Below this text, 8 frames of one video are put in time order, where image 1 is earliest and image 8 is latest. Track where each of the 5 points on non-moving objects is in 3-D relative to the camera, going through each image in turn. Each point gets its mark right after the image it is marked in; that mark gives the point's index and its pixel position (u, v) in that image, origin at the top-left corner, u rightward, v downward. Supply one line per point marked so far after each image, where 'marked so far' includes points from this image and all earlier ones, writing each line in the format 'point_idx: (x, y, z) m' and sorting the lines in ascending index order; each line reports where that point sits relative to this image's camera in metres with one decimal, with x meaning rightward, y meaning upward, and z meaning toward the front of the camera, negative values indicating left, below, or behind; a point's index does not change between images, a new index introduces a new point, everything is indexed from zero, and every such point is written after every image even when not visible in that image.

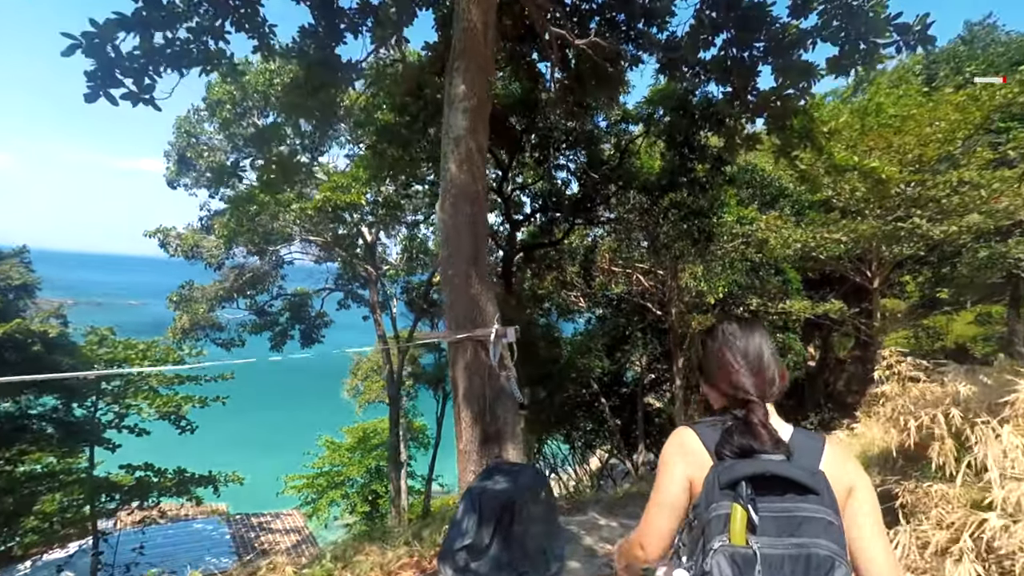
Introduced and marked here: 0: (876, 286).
0: (+5.4, 0.0, +9.2) m
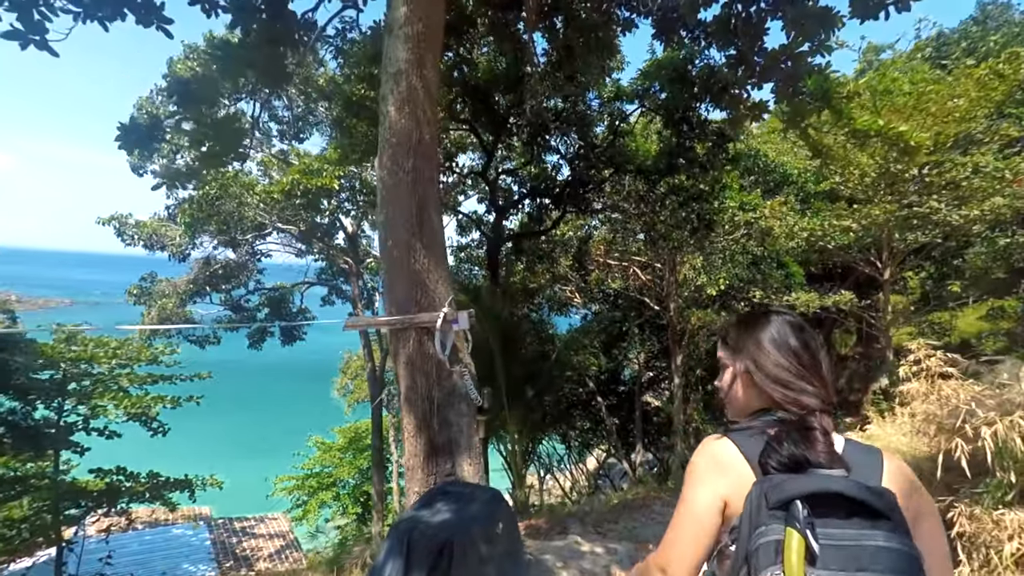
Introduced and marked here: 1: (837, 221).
0: (+5.2, +0.2, +8.7) m
1: (+4.2, +0.9, +8.0) m
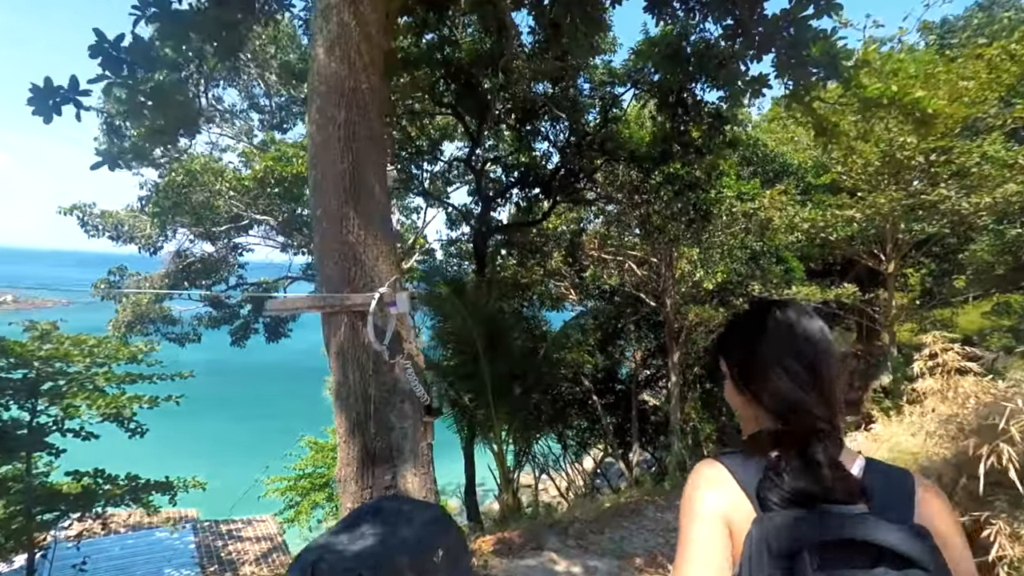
0: (+5.1, +0.2, +8.4) m
1: (+4.0, +0.9, +7.7) m
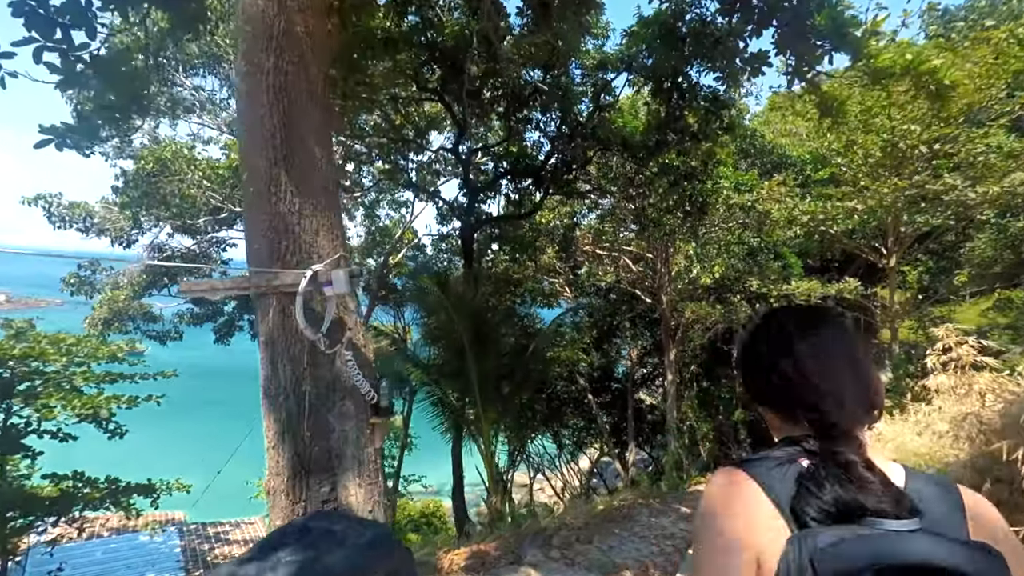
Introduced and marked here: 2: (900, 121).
0: (+5.0, +0.3, +8.1) m
1: (+3.9, +1.0, +7.4) m
2: (+4.0, +1.7, +6.5) m
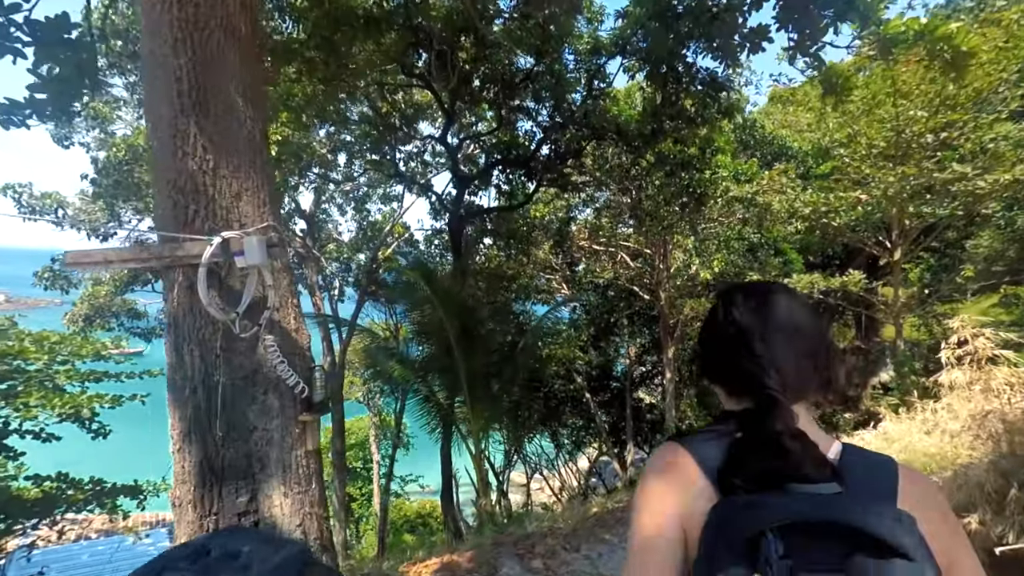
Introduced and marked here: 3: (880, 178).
0: (+4.9, +0.4, +7.9) m
1: (+3.8, +1.1, +7.2) m
2: (+3.9, +1.8, +6.2) m
3: (+3.9, +1.2, +6.6) m
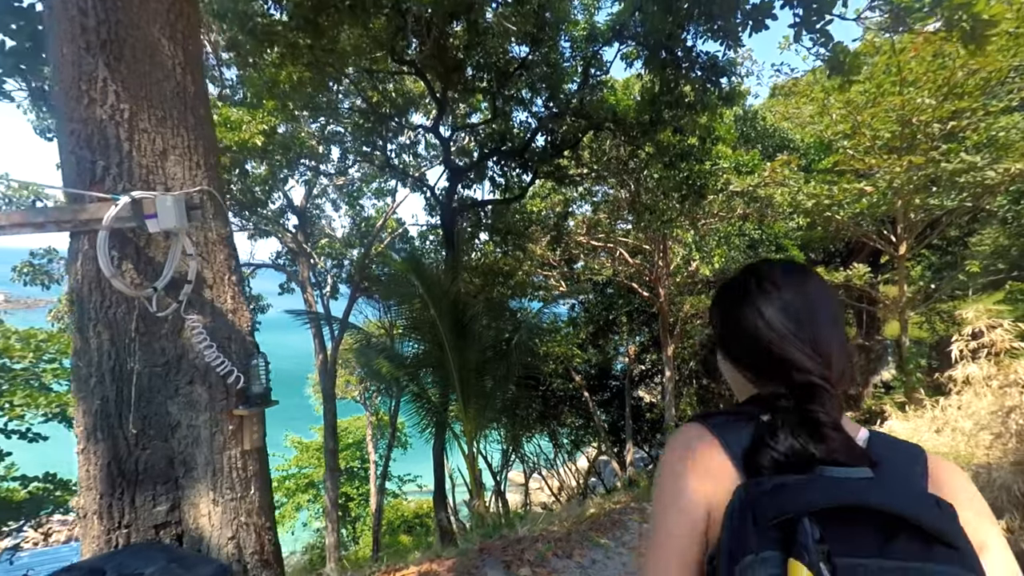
0: (+4.8, +0.4, +7.7) m
1: (+3.8, +1.1, +7.0) m
2: (+3.9, +1.9, +6.0) m
3: (+3.8, +1.2, +6.4) m
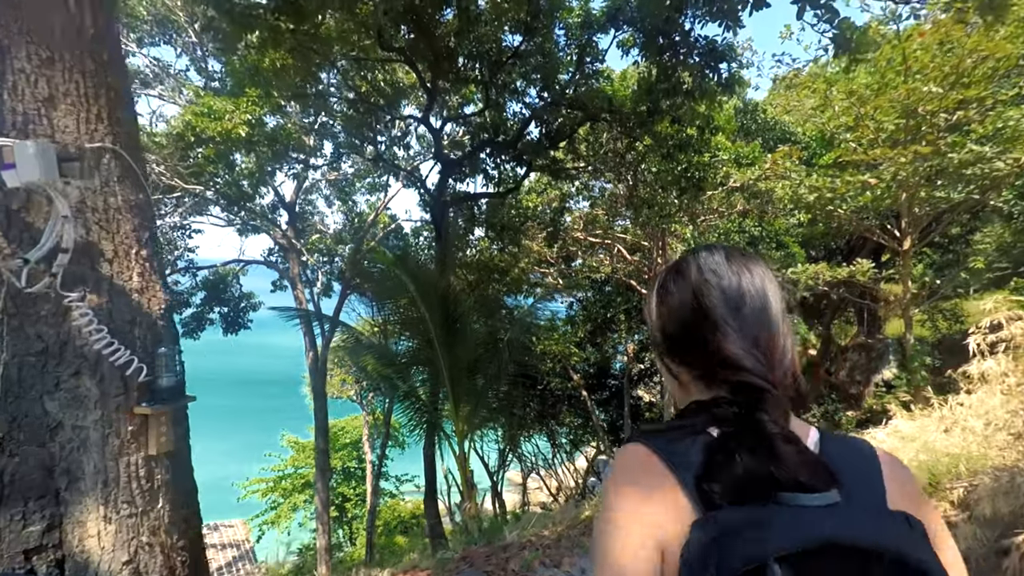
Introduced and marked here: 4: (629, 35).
0: (+4.7, +0.5, +7.5) m
1: (+3.7, +1.2, +6.8) m
2: (+3.8, +1.9, +5.9) m
3: (+3.8, +1.3, +6.2) m
4: (+1.0, +2.2, +5.4) m
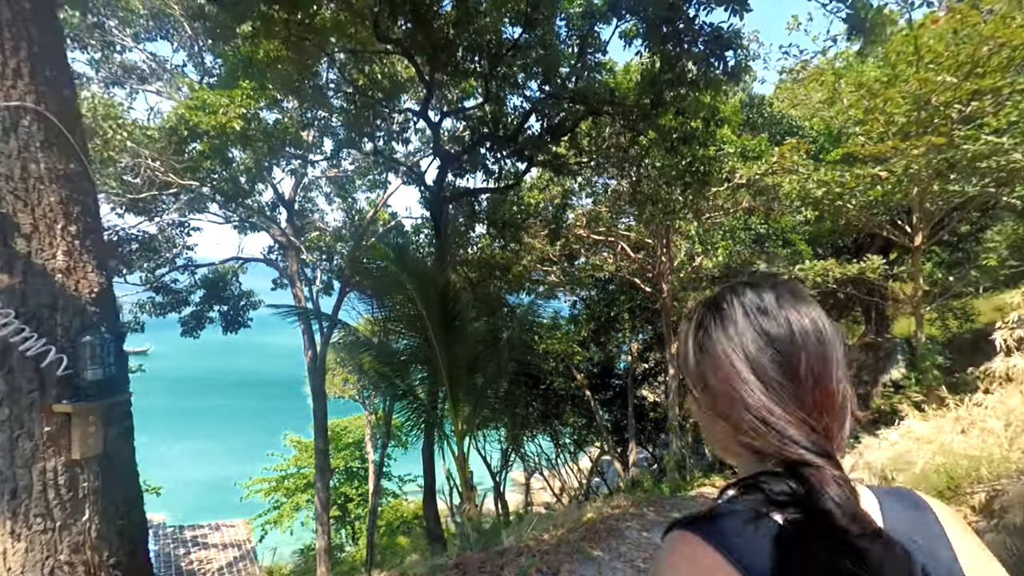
0: (+4.8, +0.5, +7.3) m
1: (+3.7, +1.2, +6.6) m
2: (+3.8, +1.9, +5.7) m
3: (+3.8, +1.3, +6.1) m
4: (+1.0, +2.2, +5.3) m
